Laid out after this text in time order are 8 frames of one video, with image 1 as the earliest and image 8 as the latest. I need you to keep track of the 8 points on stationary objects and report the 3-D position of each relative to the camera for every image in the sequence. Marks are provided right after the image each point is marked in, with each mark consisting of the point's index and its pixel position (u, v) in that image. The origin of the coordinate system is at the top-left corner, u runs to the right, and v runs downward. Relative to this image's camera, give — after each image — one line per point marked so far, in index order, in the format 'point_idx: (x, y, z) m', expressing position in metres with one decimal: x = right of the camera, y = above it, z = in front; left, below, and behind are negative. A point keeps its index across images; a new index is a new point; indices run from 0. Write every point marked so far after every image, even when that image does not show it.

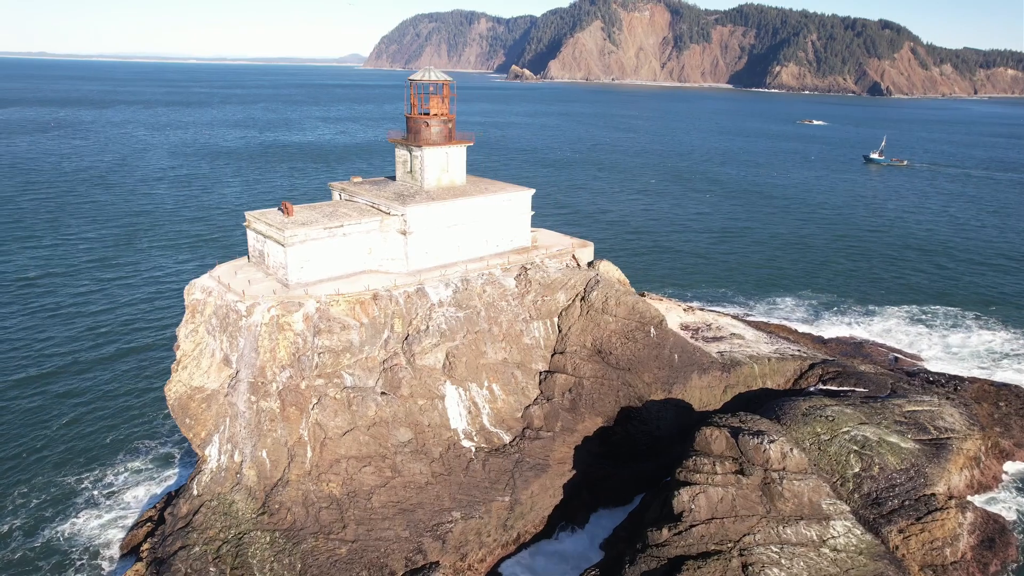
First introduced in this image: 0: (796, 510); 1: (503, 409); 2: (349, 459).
0: (+7.5, -5.9, +16.8) m
1: (-0.5, -3.7, +19.3) m
2: (-4.5, -4.6, +17.2) m
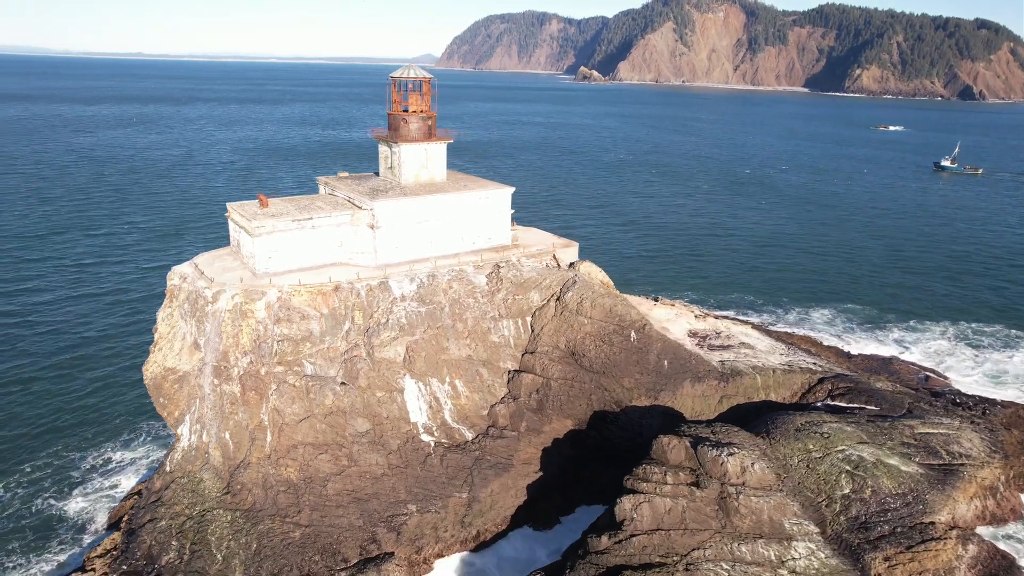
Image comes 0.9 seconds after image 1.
0: (+6.1, -6.1, +16.1) m
1: (-1.5, -3.6, +19.3) m
2: (-5.8, -4.4, +17.7) m
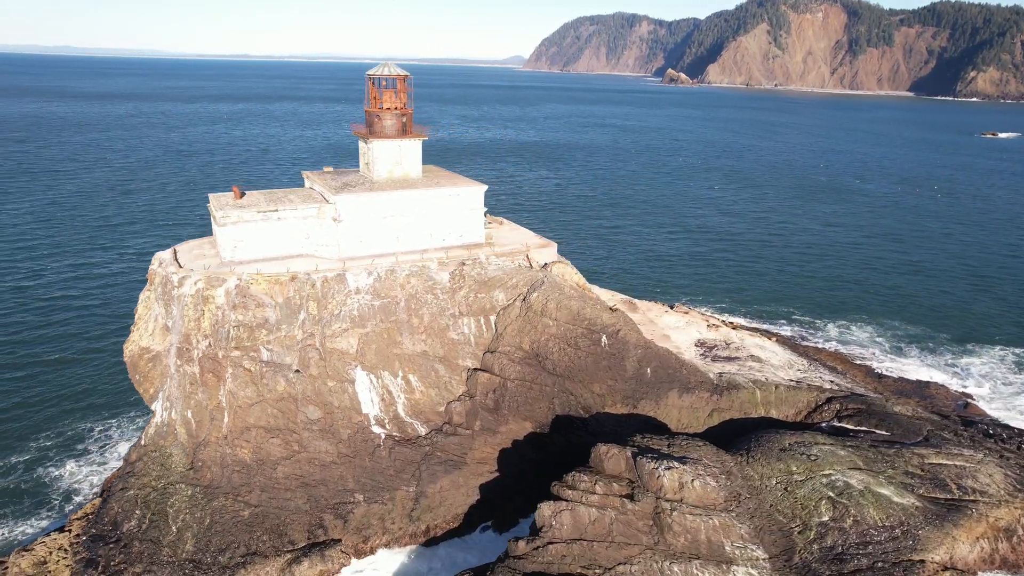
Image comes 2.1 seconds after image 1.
0: (+4.2, -6.3, +15.3) m
1: (-2.9, -3.4, +19.5) m
2: (-7.4, -4.1, +18.3) m
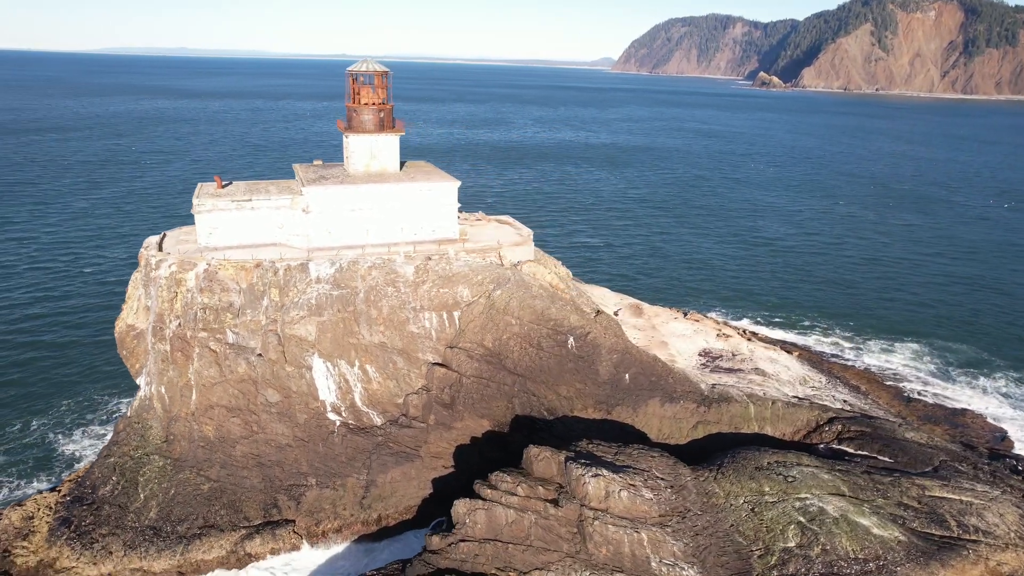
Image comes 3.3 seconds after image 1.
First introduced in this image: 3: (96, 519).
0: (+2.2, -6.3, +14.8) m
1: (-4.2, -3.2, +19.8) m
2: (-8.8, -3.6, +19.2) m
3: (-12.2, -6.8, +18.7) m
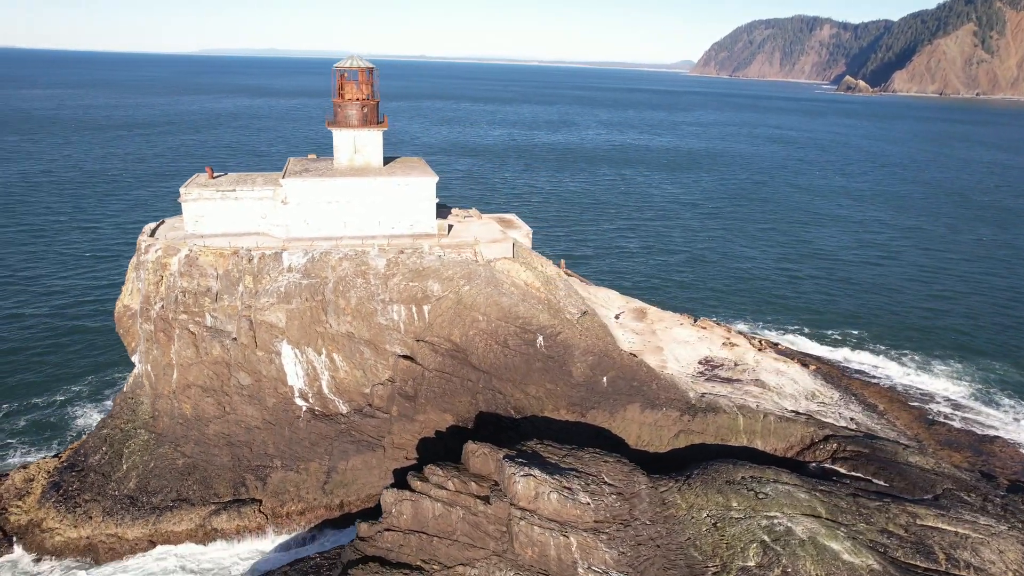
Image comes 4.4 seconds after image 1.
0: (+0.4, -6.2, +14.6) m
1: (-5.3, -2.9, +20.2) m
2: (-10.0, -3.1, +20.1) m
3: (-13.5, -6.2, +20.0) m
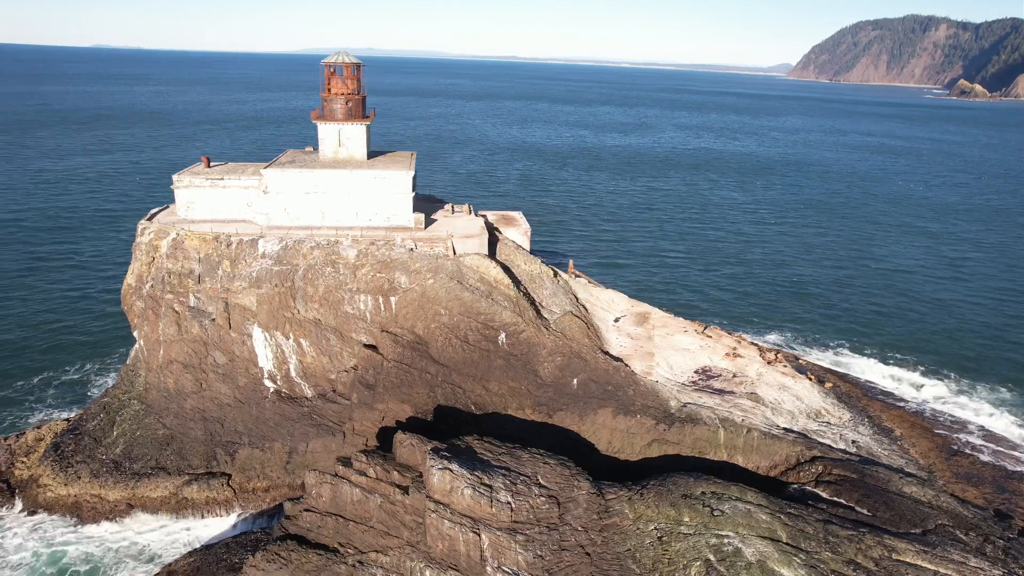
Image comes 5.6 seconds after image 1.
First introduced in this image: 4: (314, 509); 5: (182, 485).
0: (-1.7, -6.1, +14.6) m
1: (-6.5, -2.5, +20.9) m
2: (-11.1, -2.5, +21.3) m
3: (-14.9, -5.4, +21.6) m
4: (-4.8, -5.5, +15.8) m
5: (-10.3, -6.2, +19.9) m
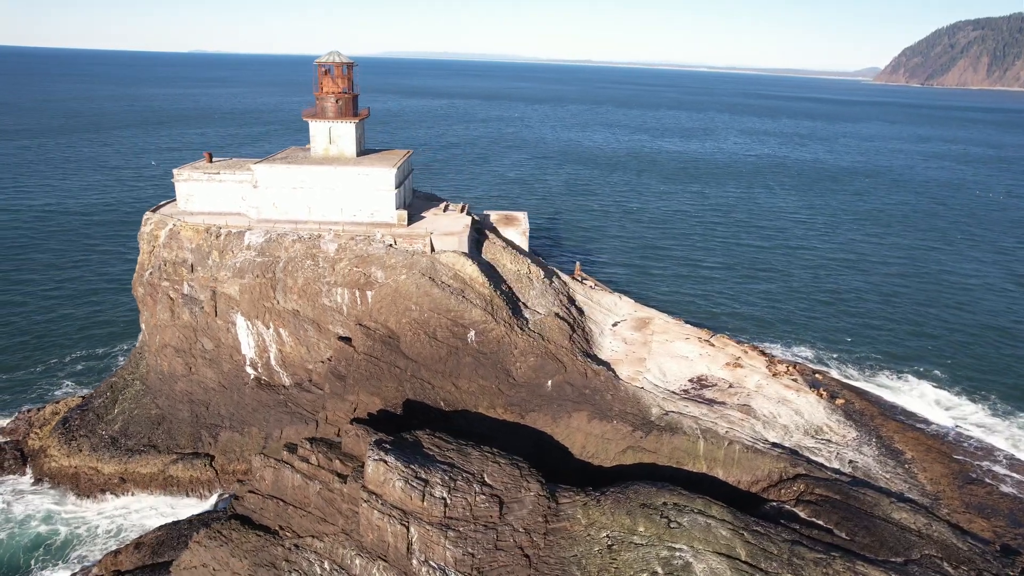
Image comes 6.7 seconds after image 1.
0: (-3.3, -5.9, +14.8) m
1: (-7.4, -2.3, +21.5) m
2: (-12.0, -2.1, +22.5) m
3: (-15.7, -4.9, +23.1) m
4: (-6.3, -5.3, +16.3) m
5: (-11.4, -5.8, +21.0) m
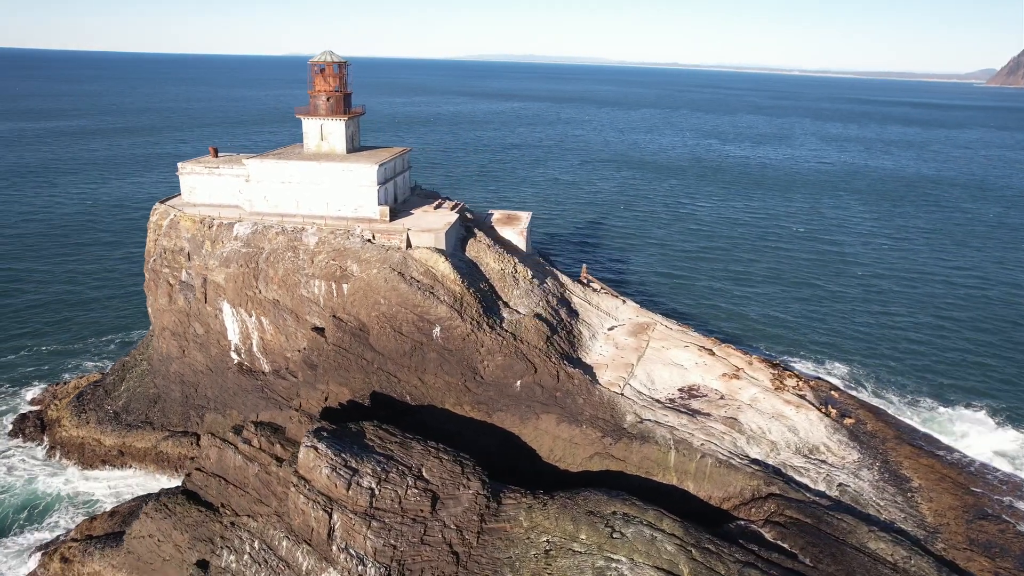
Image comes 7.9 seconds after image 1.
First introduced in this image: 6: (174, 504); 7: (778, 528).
0: (-5.2, -5.7, +15.2) m
1: (-8.3, -1.9, +22.4) m
2: (-12.8, -1.6, +23.8) m
3: (-16.5, -4.3, +24.9) m
4: (-8.0, -5.0, +17.1) m
5: (-12.5, -5.3, +22.3) m
6: (-8.8, -5.6, +16.6) m
7: (+7.7, -6.9, +18.3) m
